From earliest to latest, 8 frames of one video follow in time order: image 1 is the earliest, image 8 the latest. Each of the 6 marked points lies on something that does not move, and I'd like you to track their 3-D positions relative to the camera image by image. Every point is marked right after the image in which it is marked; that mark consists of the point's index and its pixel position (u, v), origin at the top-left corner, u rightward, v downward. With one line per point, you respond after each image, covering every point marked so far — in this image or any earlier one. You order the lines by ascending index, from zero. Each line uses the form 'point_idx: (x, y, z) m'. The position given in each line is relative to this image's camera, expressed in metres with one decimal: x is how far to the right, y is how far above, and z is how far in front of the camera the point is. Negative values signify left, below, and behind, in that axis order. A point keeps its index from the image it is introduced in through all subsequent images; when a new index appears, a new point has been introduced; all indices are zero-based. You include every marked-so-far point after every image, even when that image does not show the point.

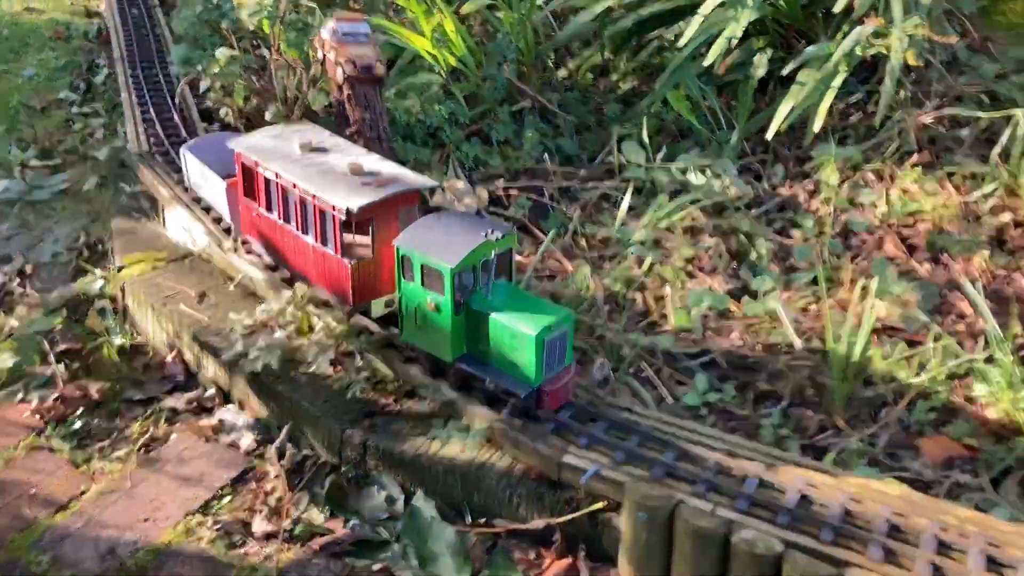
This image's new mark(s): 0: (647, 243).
0: (+0.8, +0.3, +5.3) m
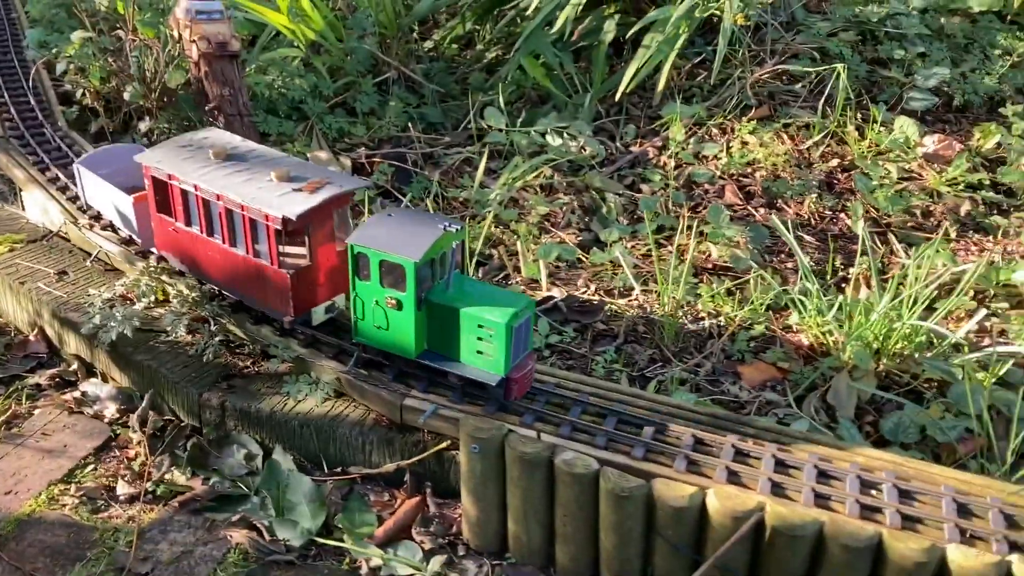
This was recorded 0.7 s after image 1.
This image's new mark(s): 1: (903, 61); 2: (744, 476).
0: (0.0, +0.5, +5.5) m
1: (+2.7, +1.6, +6.4) m
2: (+0.8, -0.6, +3.1) m
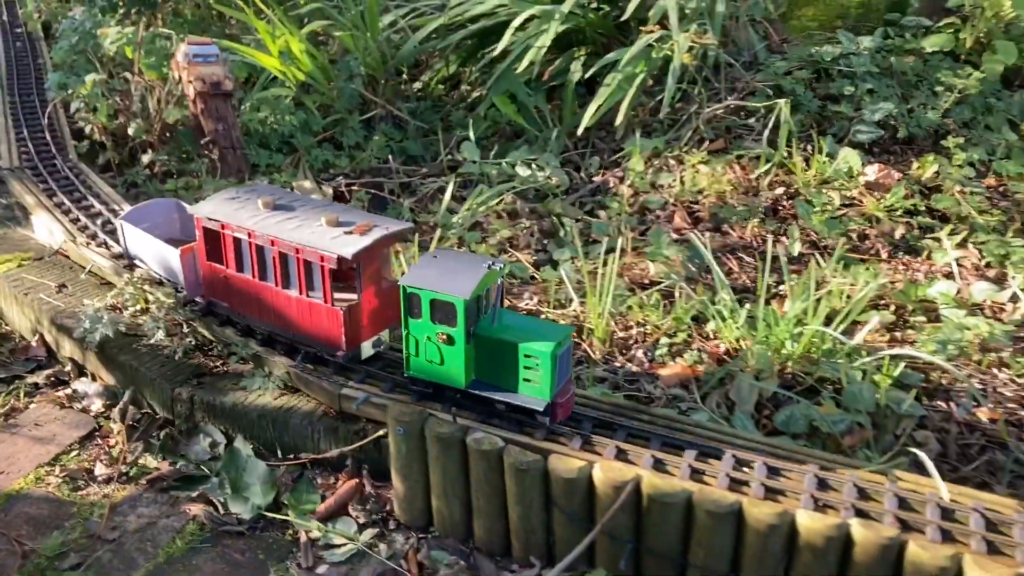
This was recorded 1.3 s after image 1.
0: (-0.3, +0.4, +6.0) m
1: (+2.5, +1.4, +6.9) m
2: (+0.4, -0.6, +3.5) m
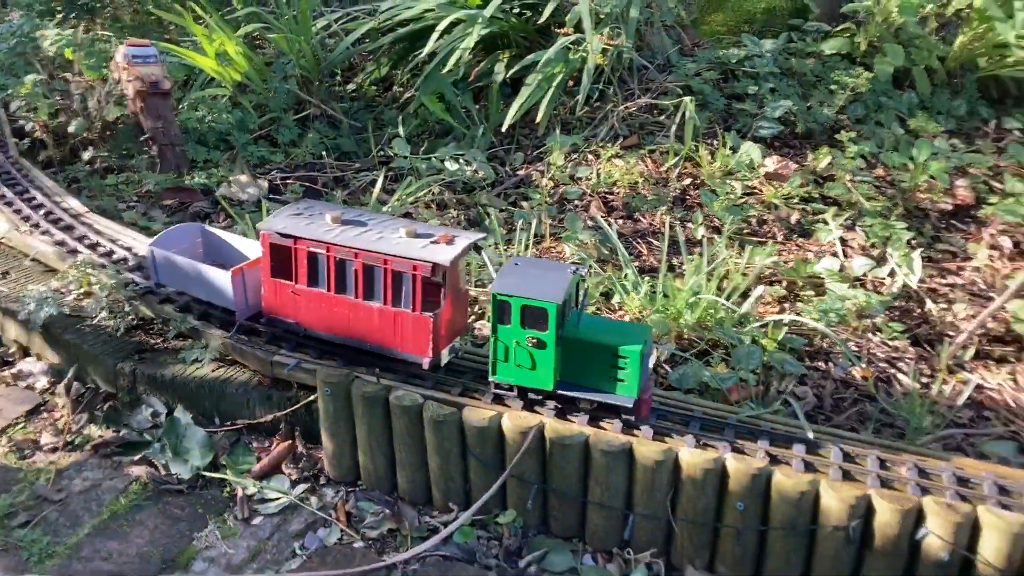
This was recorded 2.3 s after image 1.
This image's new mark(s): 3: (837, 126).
0: (-0.8, +0.5, +6.4) m
1: (+1.9, +1.5, +7.4) m
2: (+0.1, -0.5, +3.9) m
3: (+2.5, +1.3, +7.3) m
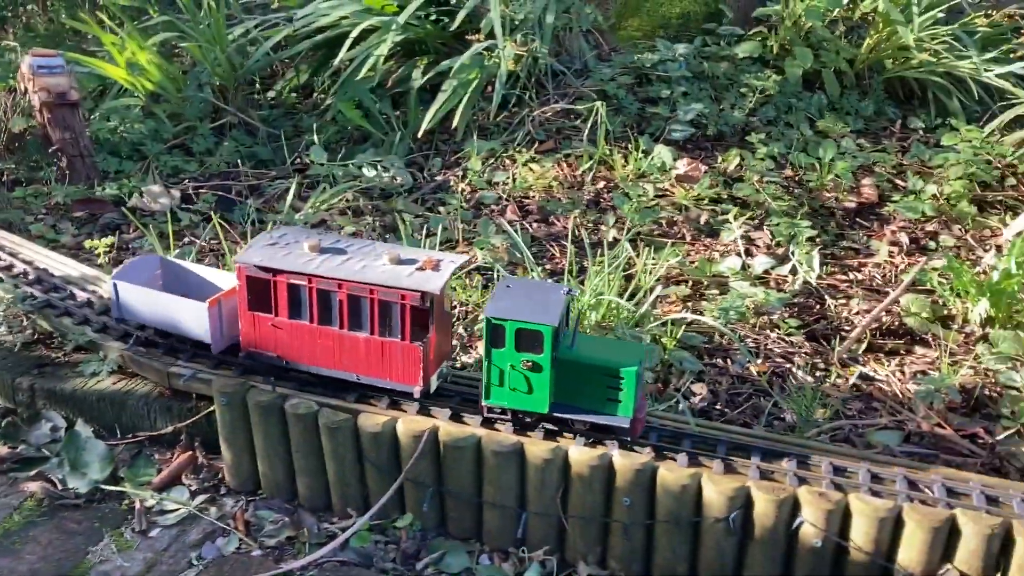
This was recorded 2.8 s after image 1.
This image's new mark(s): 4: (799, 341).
0: (-1.4, +0.4, +6.4) m
1: (+1.3, +1.5, +7.5) m
2: (-0.3, -0.5, +4.0) m
3: (+1.9, +1.3, +7.5) m
4: (+1.6, -0.3, +5.1) m
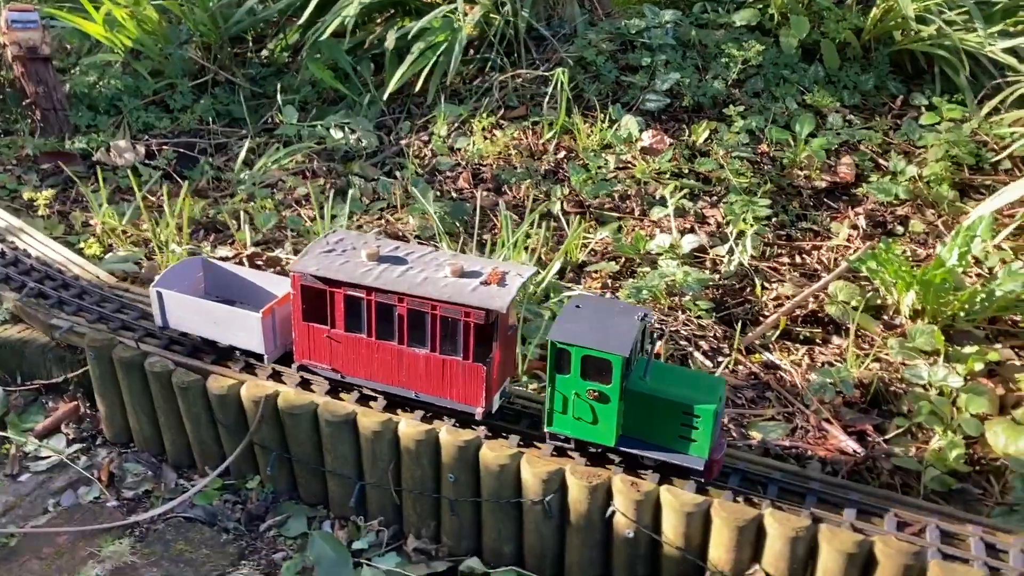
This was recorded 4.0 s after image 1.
0: (-1.7, +0.7, +6.4) m
1: (+1.1, +1.7, +7.3) m
2: (-1.0, -0.4, +4.0) m
3: (+1.7, +1.4, +7.2) m
4: (+1.0, -0.2, +4.9) m
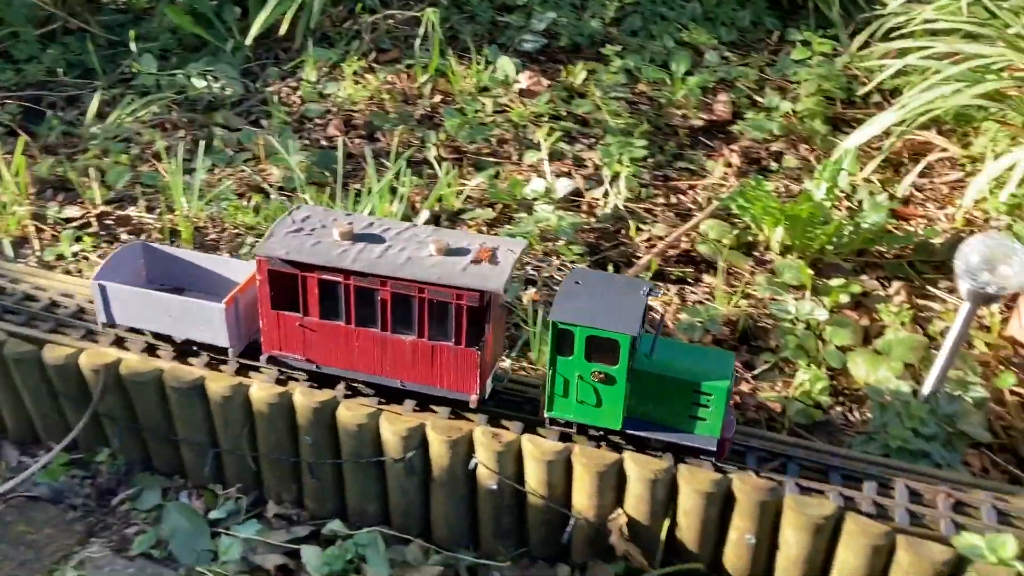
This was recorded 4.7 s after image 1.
0: (-2.5, +1.0, +6.1) m
1: (+0.1, +2.1, +7.1) m
2: (-1.5, -0.2, +3.7) m
3: (+0.7, +1.9, +7.1) m
4: (+0.4, +0.1, +4.8) m
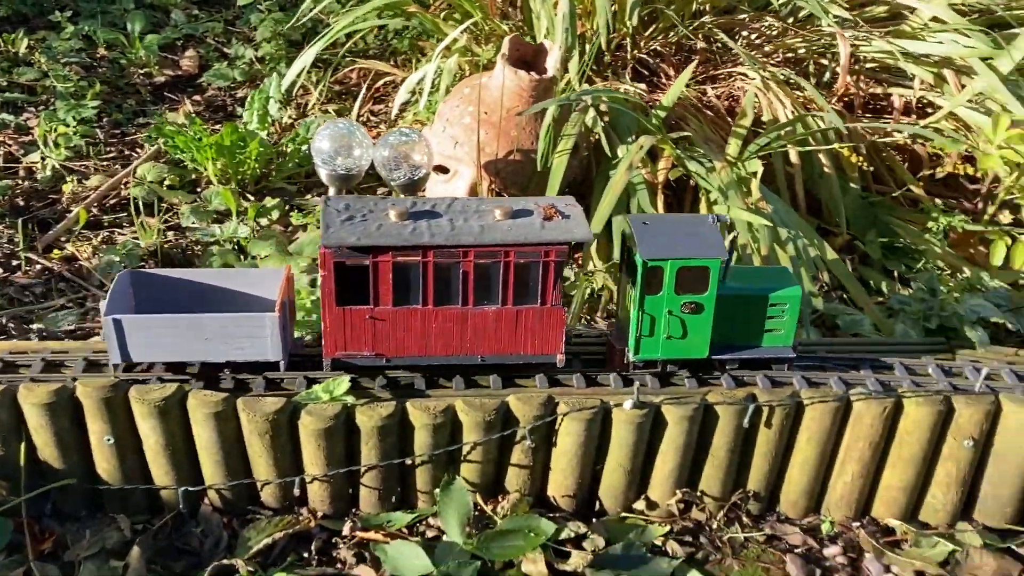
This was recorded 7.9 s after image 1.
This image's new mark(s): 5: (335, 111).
0: (-5.7, +0.5, +4.7) m
1: (-3.9, +2.1, +6.5) m
2: (-3.8, -0.3, +2.9) m
3: (-3.2, +2.0, +6.7) m
4: (-2.5, +0.3, +4.6) m
5: (-1.1, +1.1, +6.1) m
